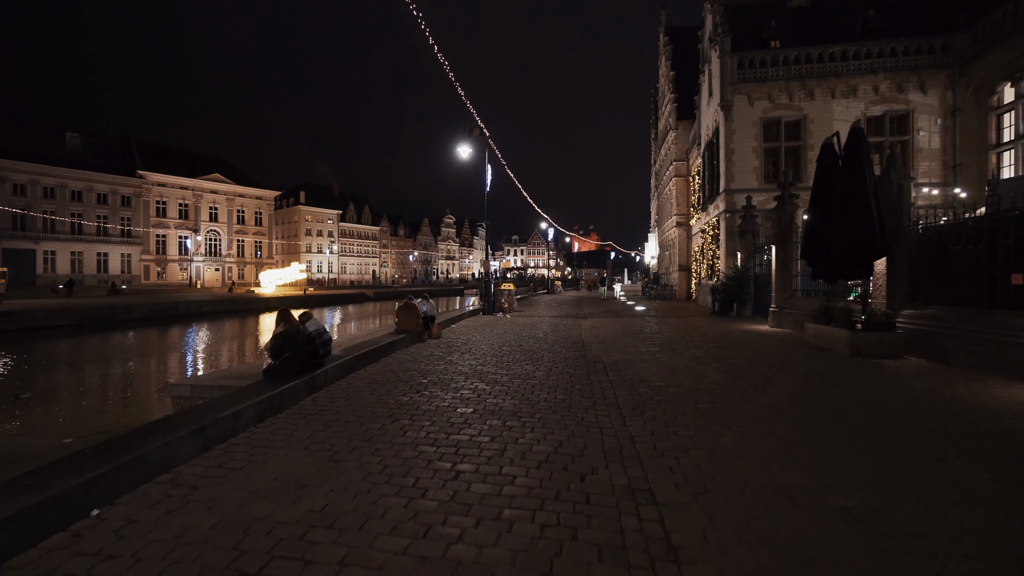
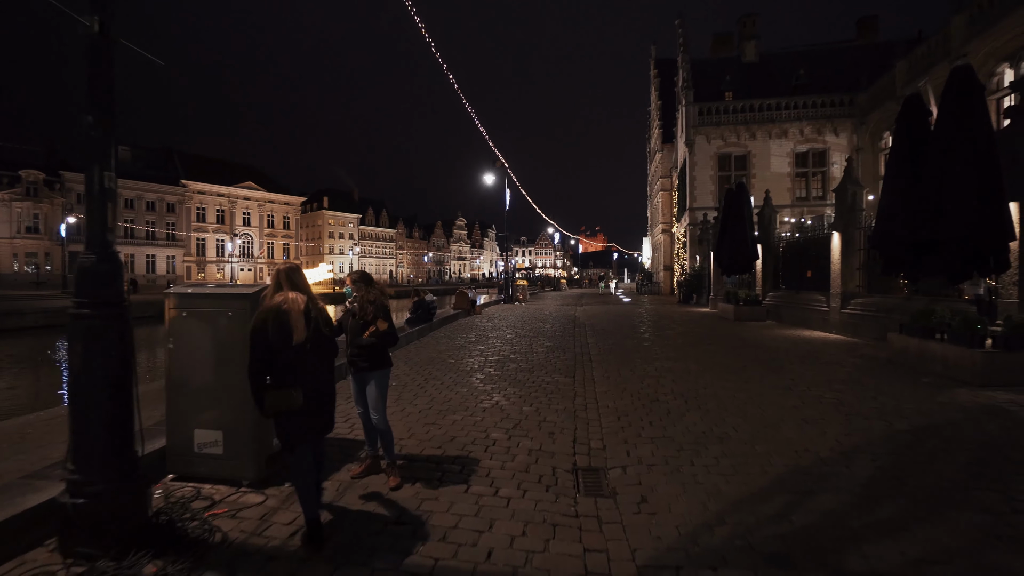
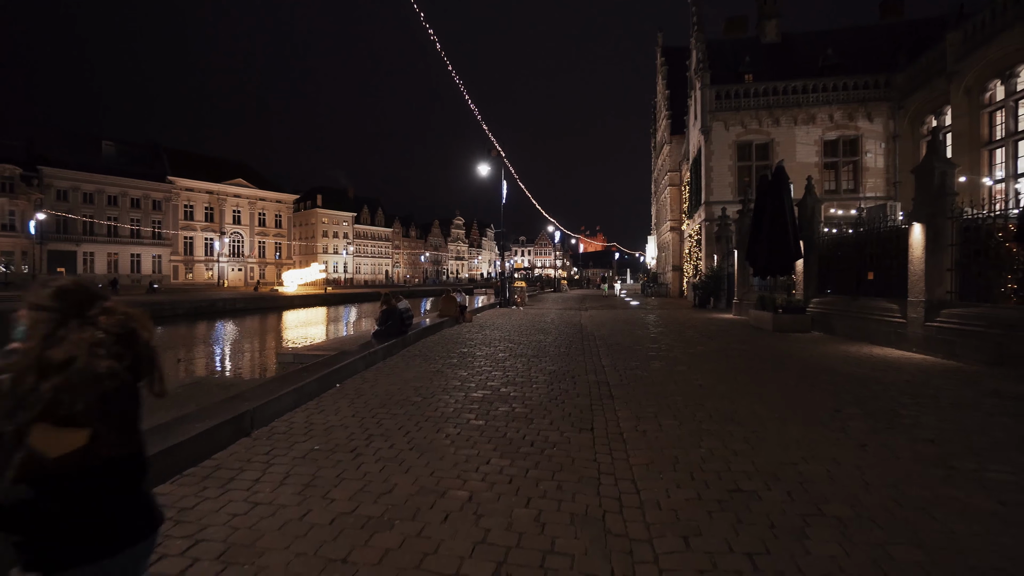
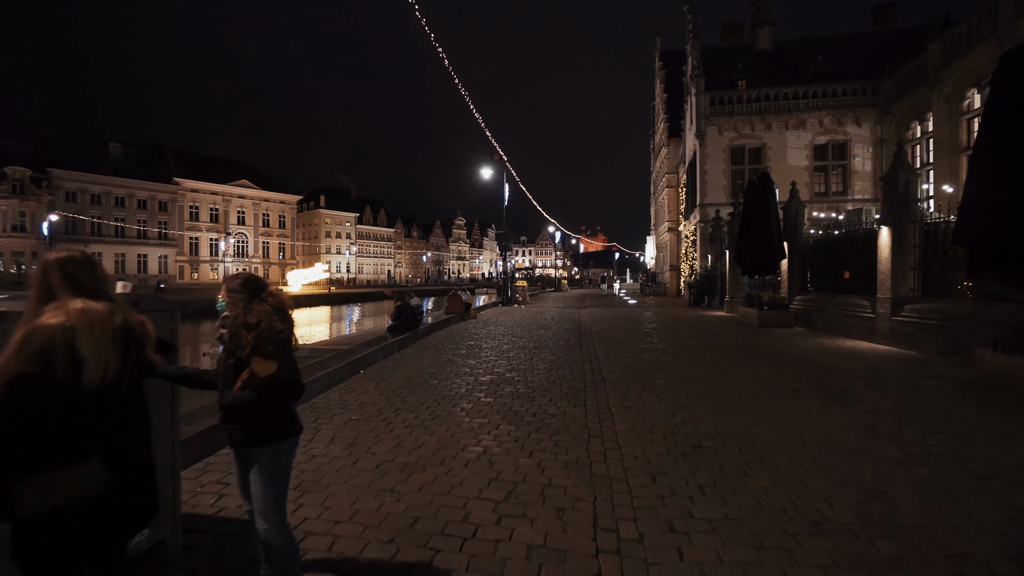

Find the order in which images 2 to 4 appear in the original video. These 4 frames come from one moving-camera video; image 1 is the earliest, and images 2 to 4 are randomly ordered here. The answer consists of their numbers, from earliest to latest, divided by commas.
3, 4, 2
